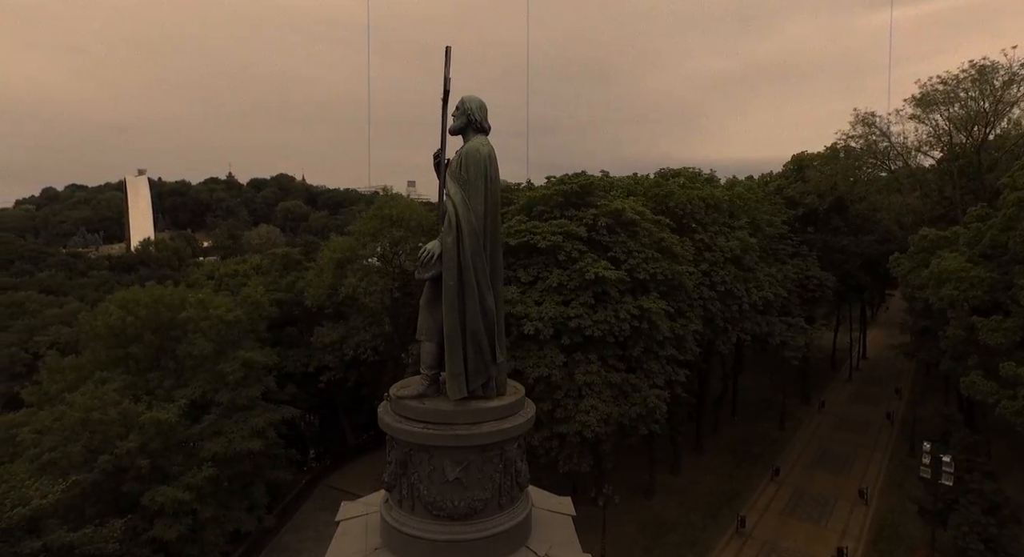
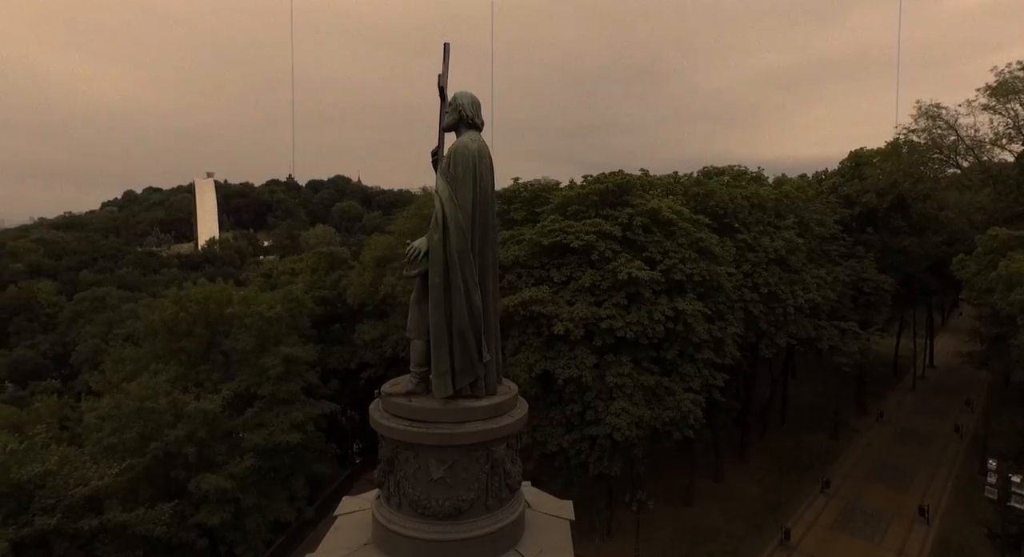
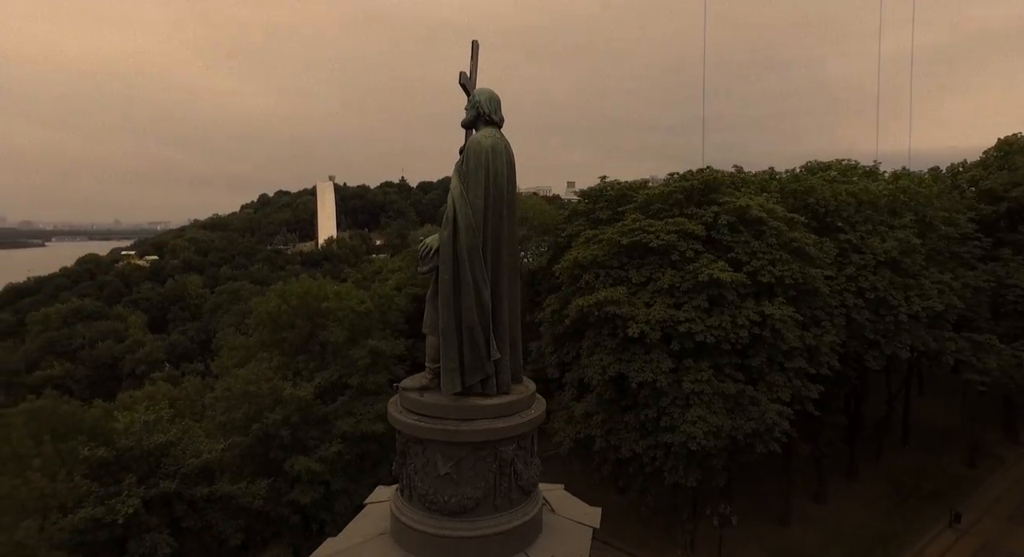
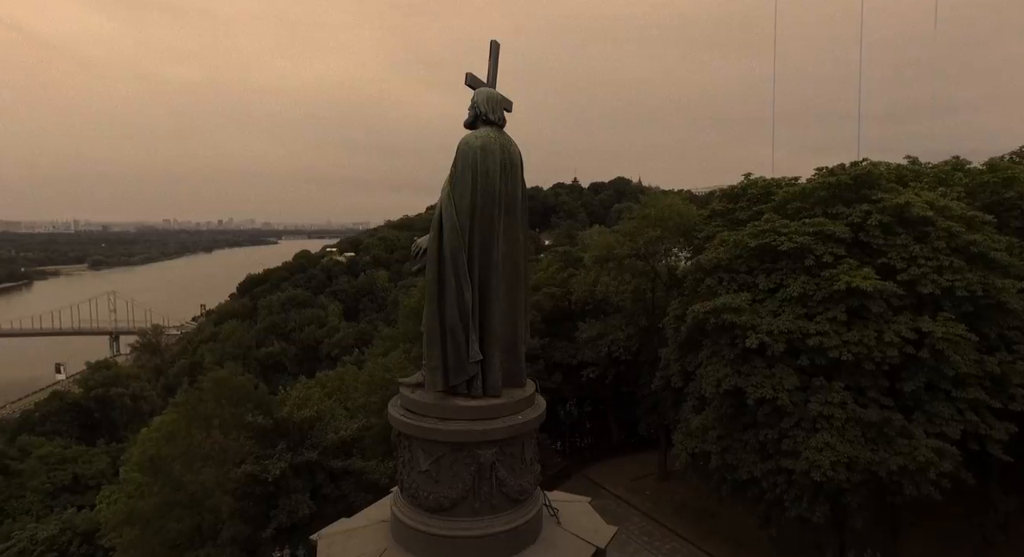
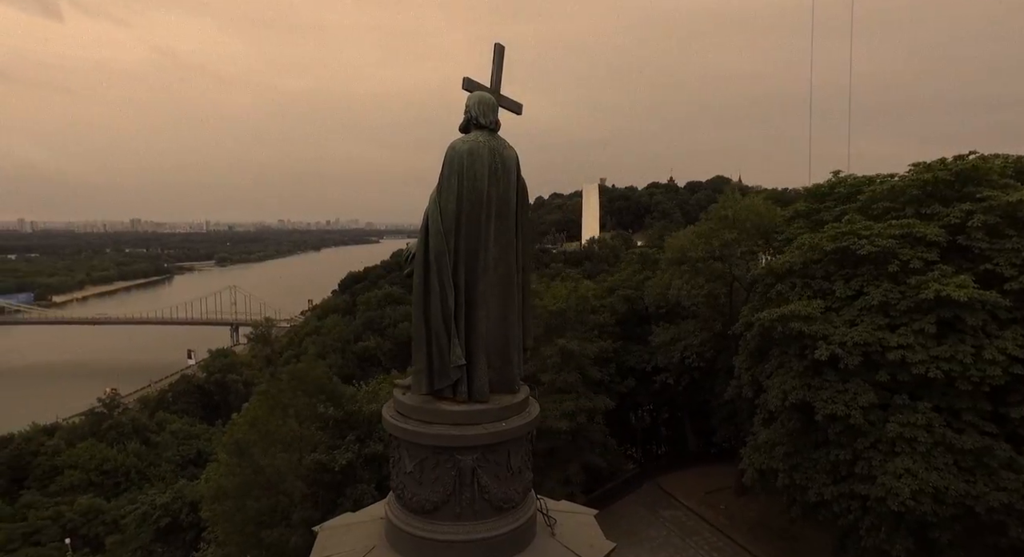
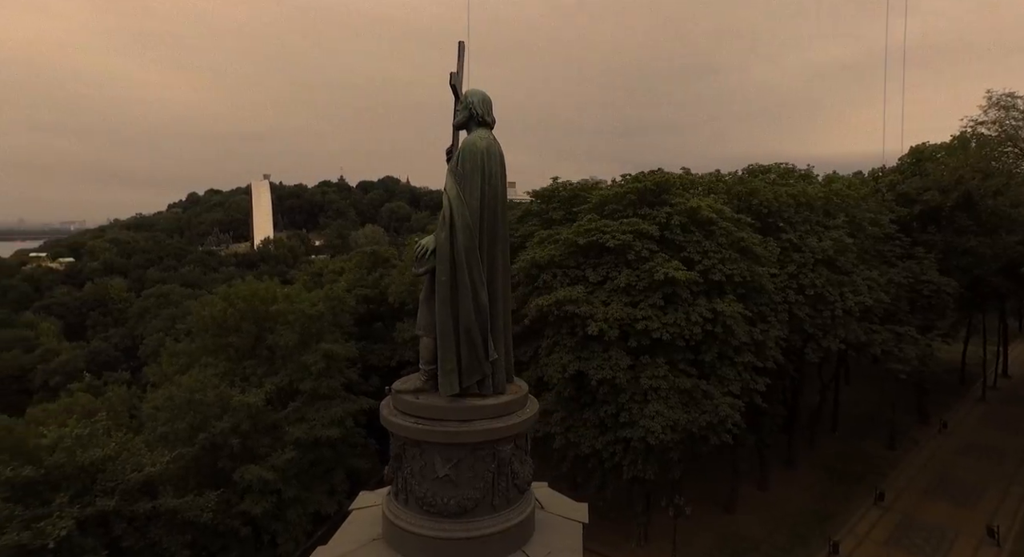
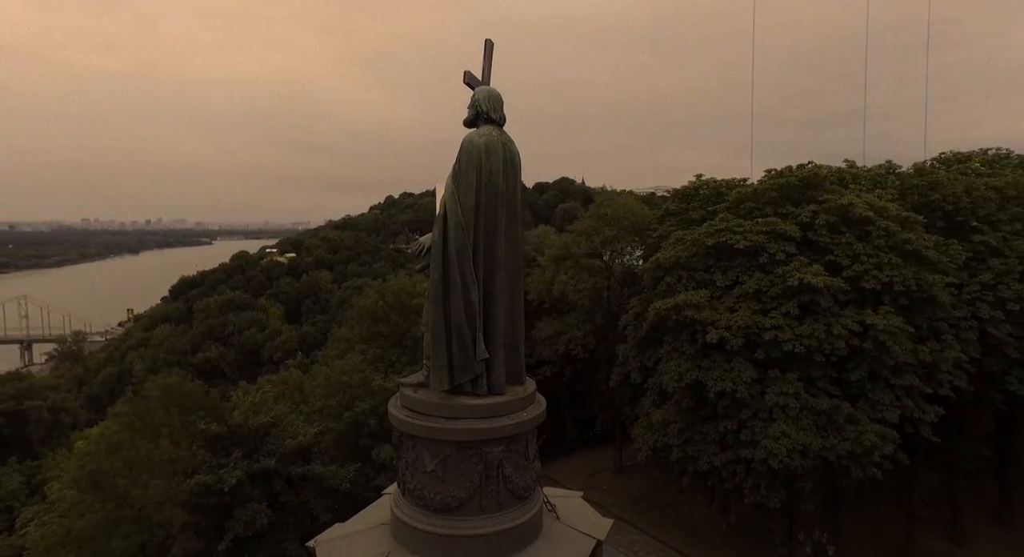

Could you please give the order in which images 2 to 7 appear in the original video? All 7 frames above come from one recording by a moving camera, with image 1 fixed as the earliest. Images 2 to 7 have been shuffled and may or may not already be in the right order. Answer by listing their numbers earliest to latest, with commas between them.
2, 6, 3, 7, 4, 5
